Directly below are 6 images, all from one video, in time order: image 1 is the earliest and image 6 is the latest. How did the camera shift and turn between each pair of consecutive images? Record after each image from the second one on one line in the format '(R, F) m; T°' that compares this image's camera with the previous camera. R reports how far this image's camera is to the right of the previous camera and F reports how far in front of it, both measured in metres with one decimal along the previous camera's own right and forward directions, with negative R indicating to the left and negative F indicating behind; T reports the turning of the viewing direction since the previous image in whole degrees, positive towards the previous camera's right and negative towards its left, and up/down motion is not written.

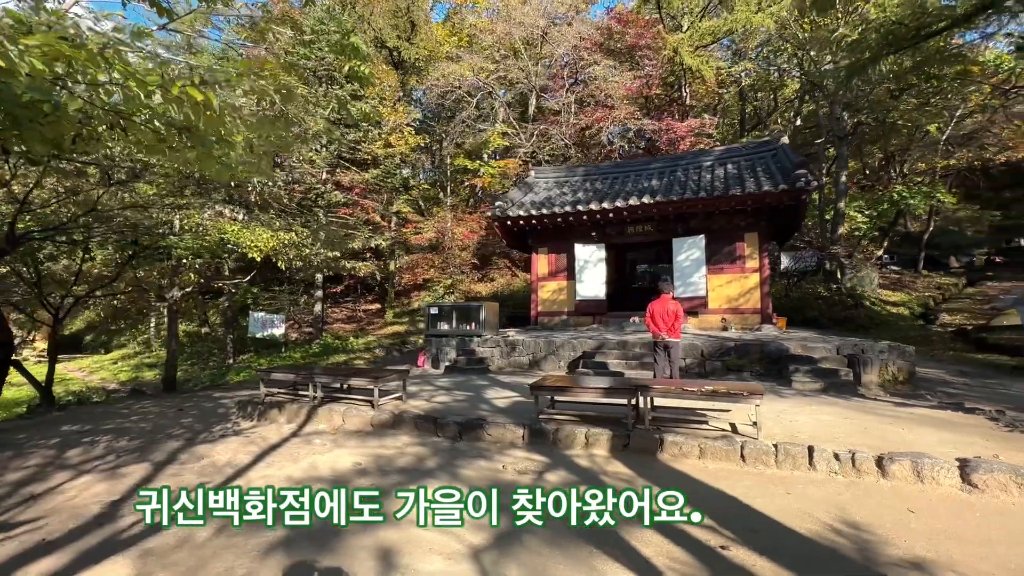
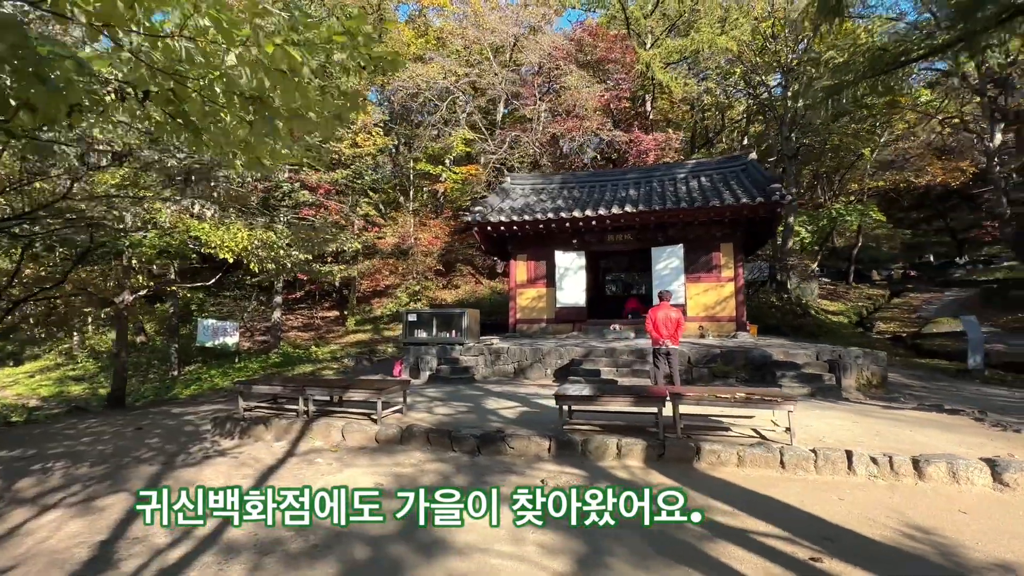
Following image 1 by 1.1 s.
(-0.8, +0.3) m; +6°
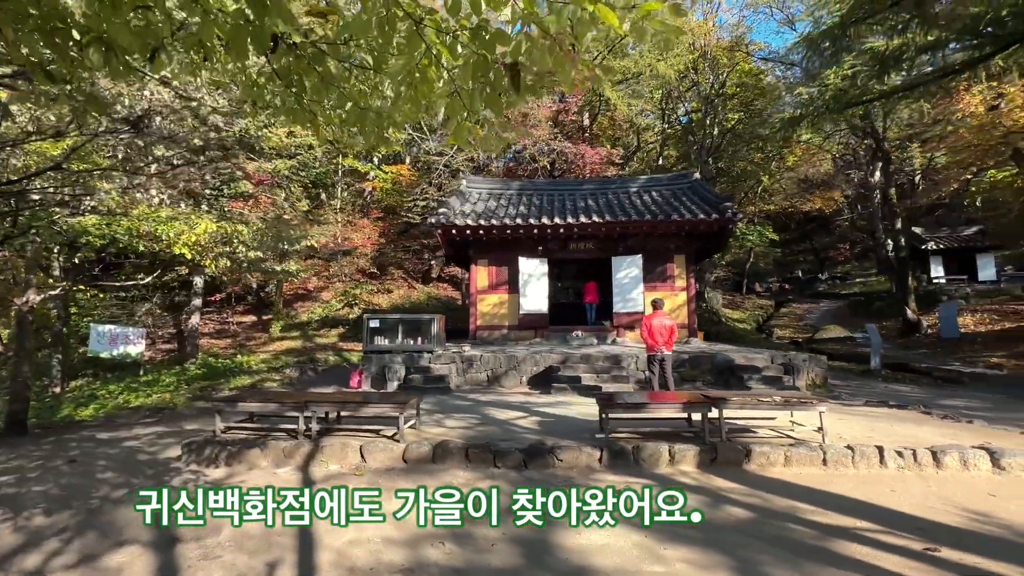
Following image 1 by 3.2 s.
(-1.4, +0.4) m; +12°
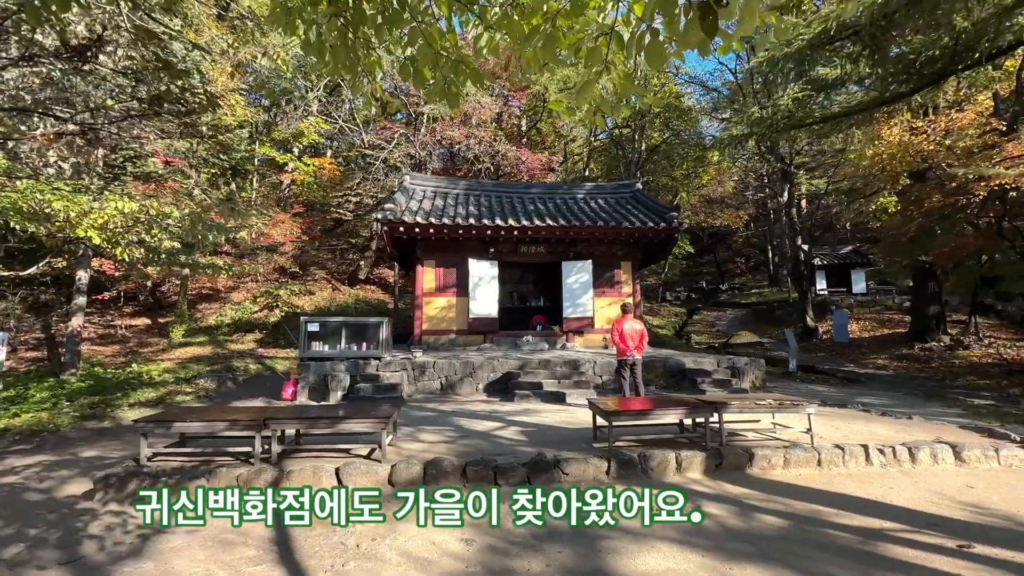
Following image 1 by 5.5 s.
(-0.8, +0.5) m; +10°
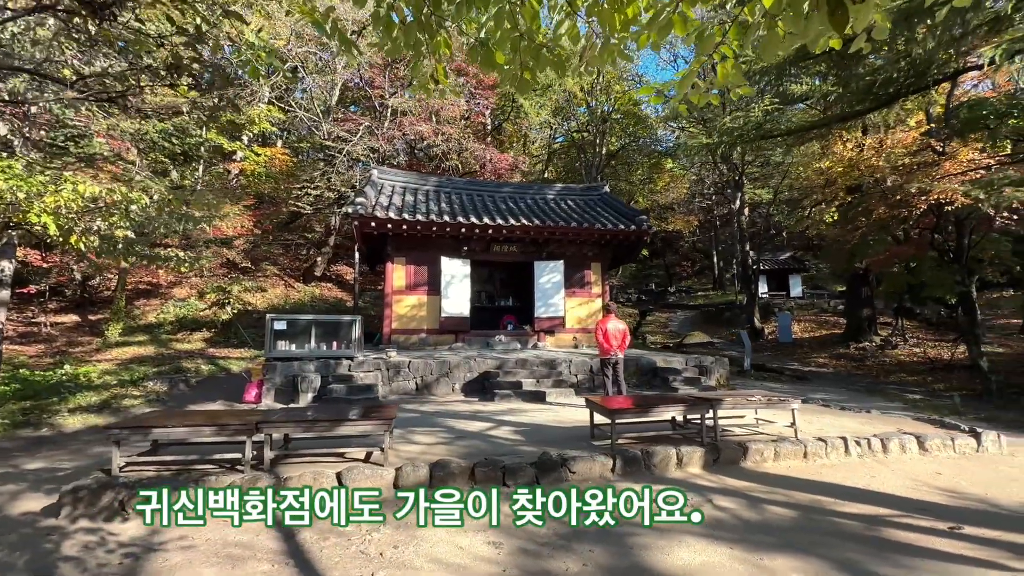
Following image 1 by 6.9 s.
(-0.5, +0.1) m; +6°
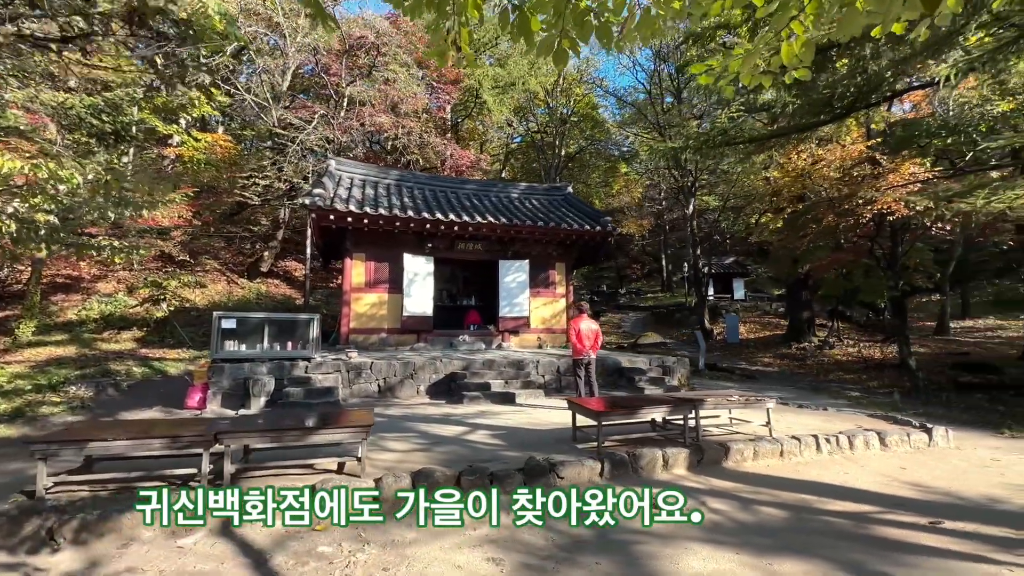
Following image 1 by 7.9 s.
(-0.3, +0.2) m; +6°
